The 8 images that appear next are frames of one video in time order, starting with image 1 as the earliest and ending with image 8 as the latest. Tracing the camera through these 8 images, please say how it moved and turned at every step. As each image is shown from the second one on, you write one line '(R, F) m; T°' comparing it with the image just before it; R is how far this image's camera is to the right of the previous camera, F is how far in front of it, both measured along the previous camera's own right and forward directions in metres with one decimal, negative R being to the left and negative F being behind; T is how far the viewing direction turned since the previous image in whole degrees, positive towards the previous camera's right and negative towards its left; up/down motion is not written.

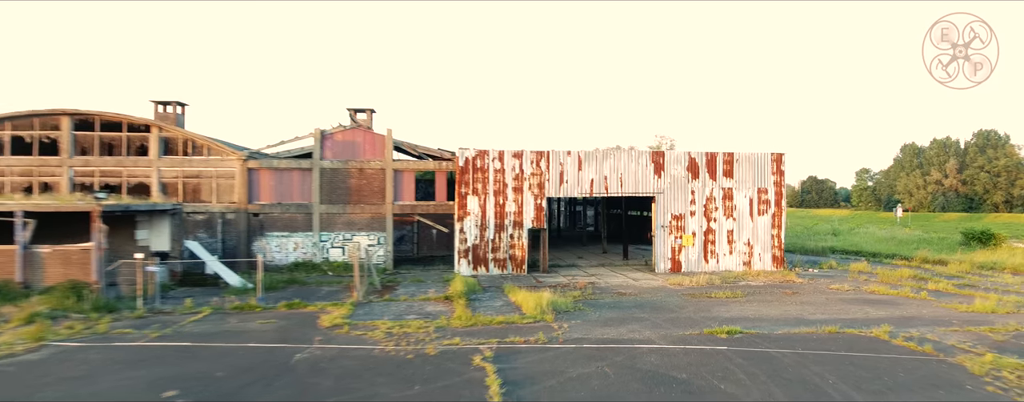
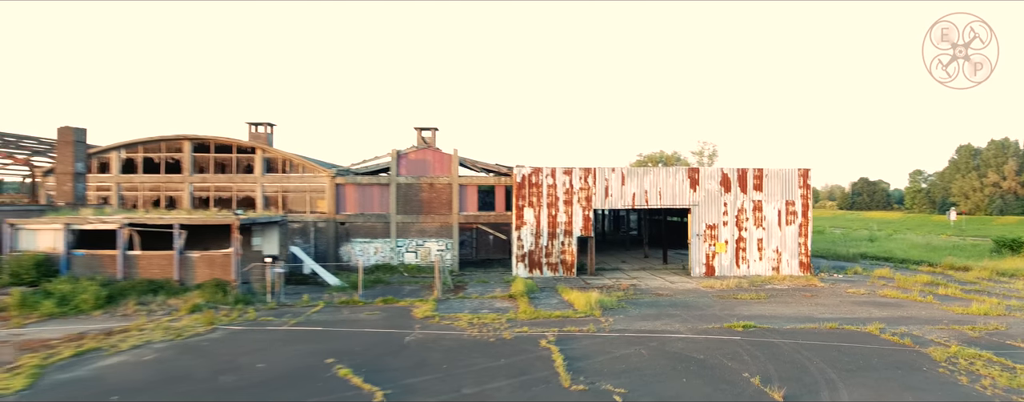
(-0.2, -2.3) m; -4°
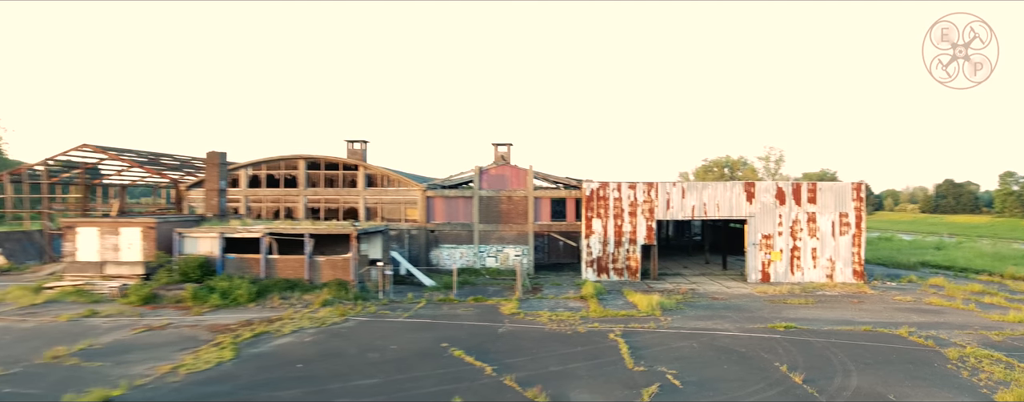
(-0.2, -2.3) m; -6°
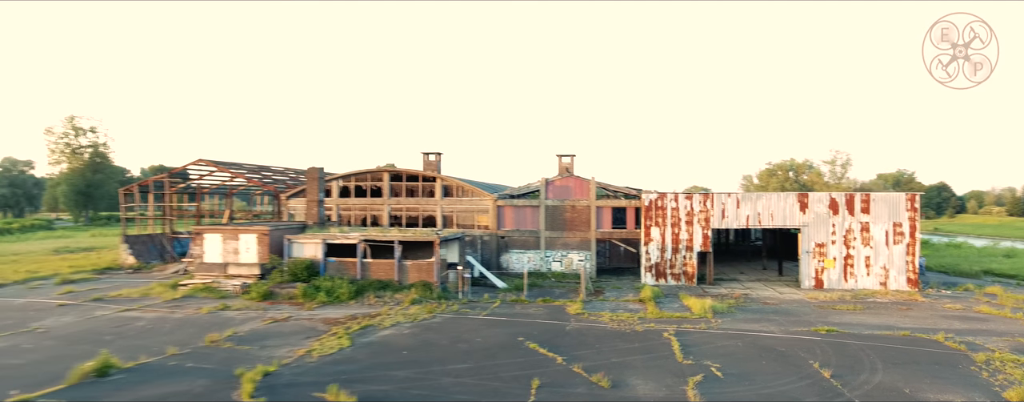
(-0.1, -1.9) m; -6°
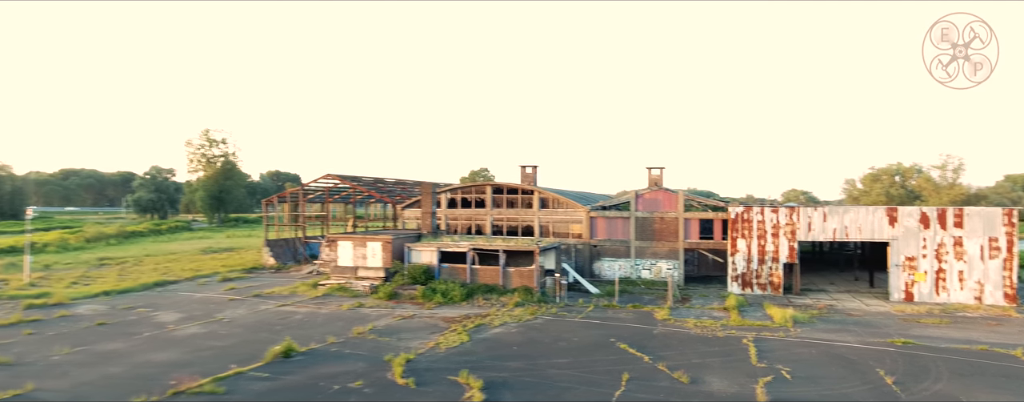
(-0.1, -2.2) m; -8°
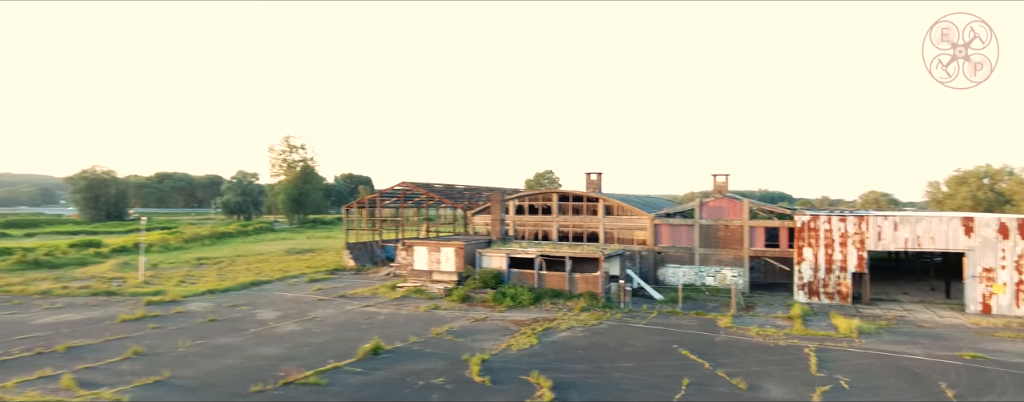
(-0.1, -1.1) m; -6°
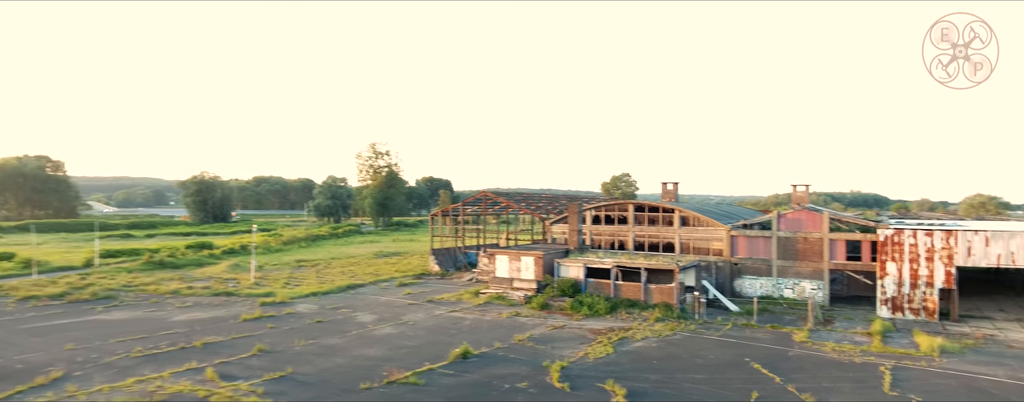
(0.0, -1.3) m; -7°
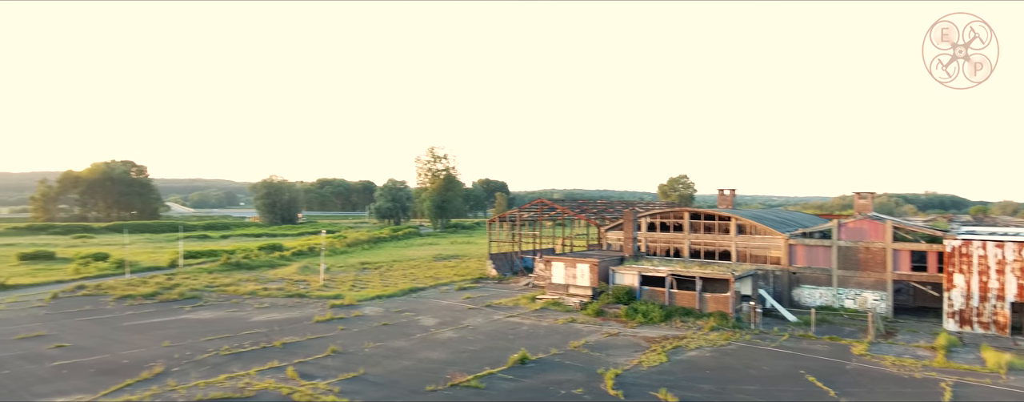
(0.0, -0.8) m; -5°
